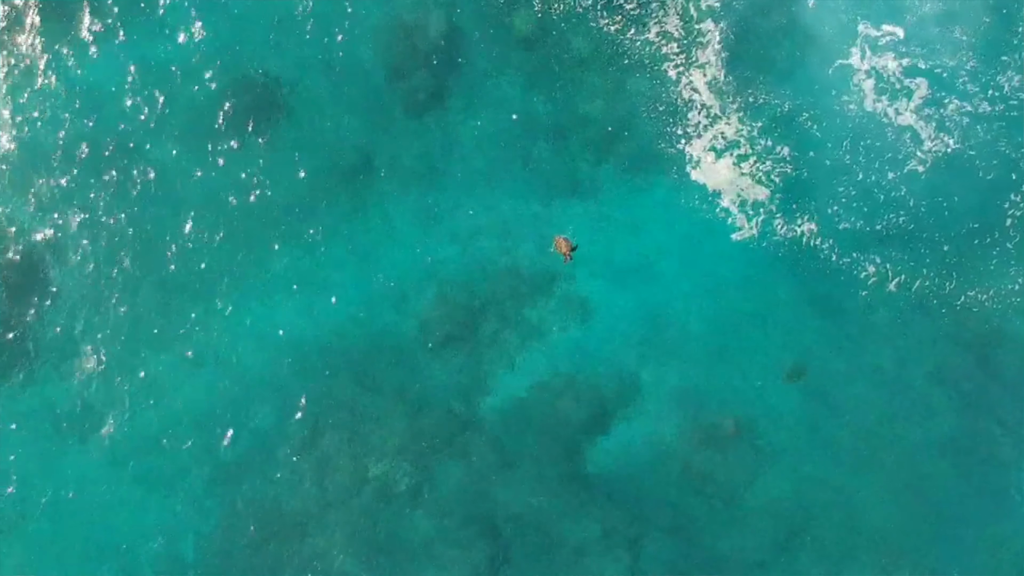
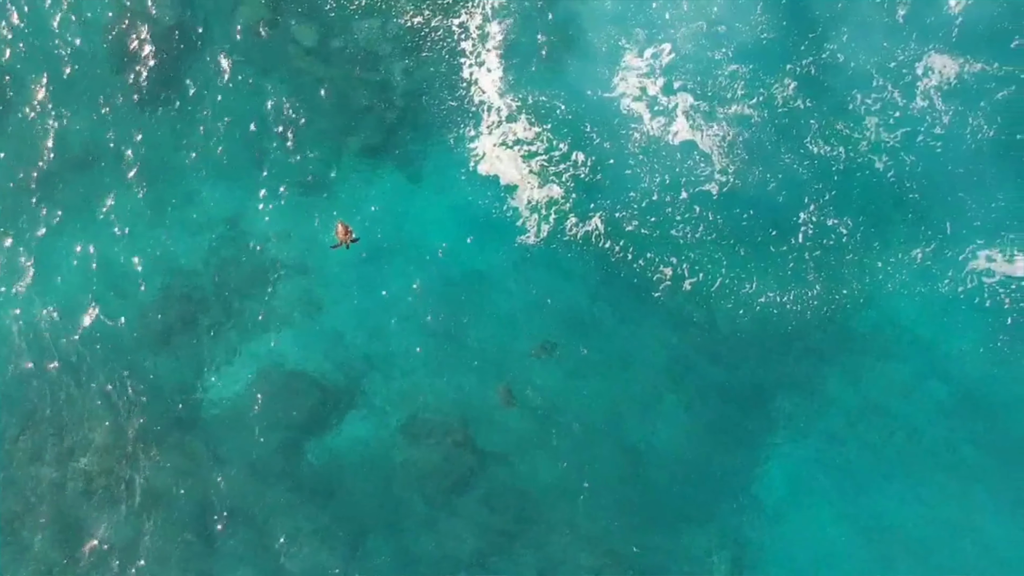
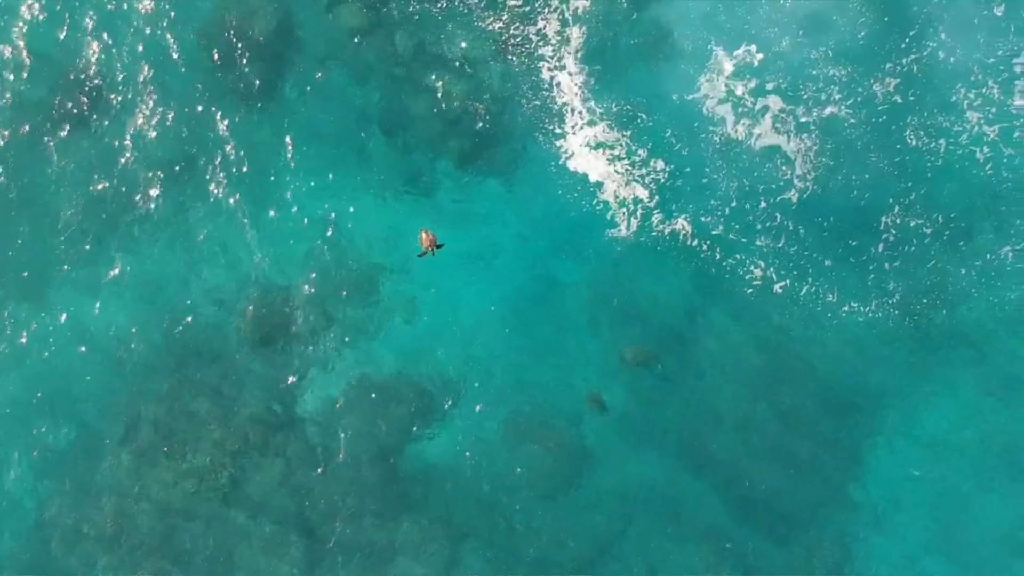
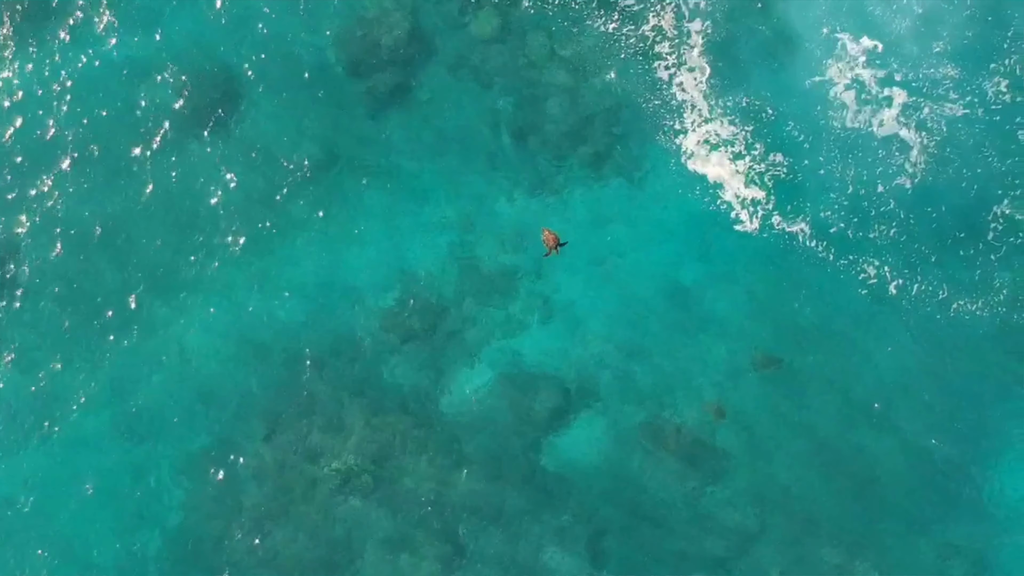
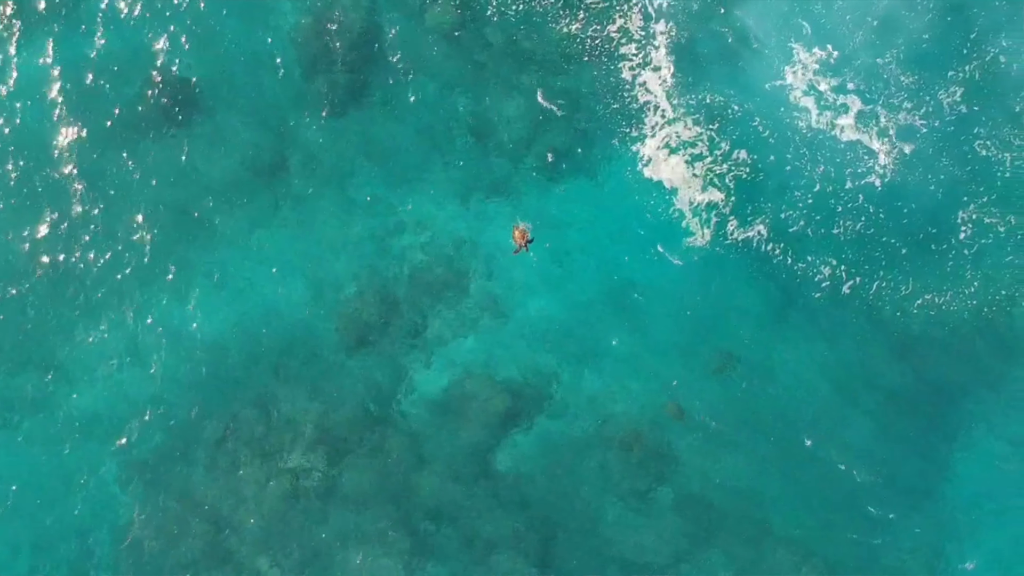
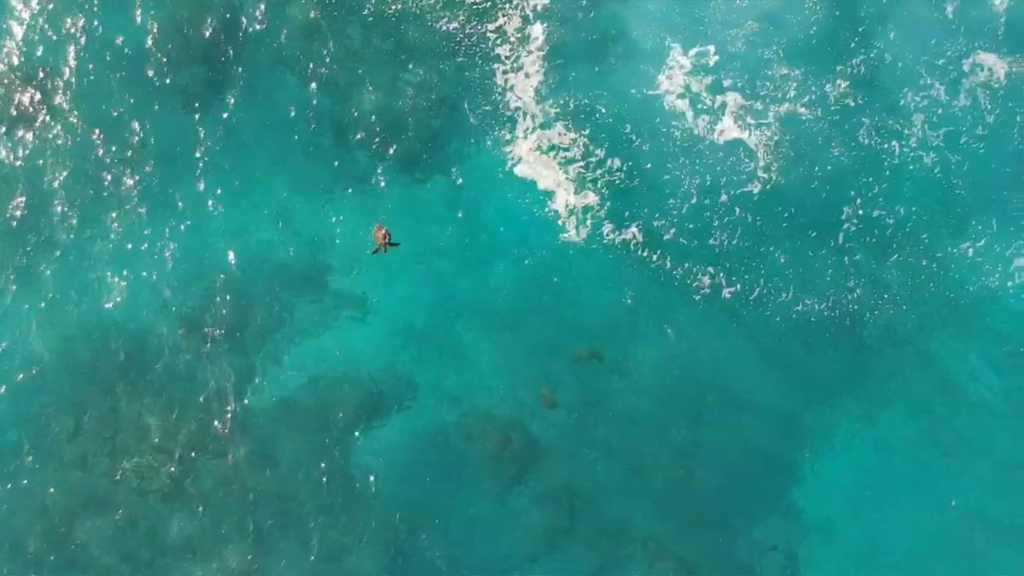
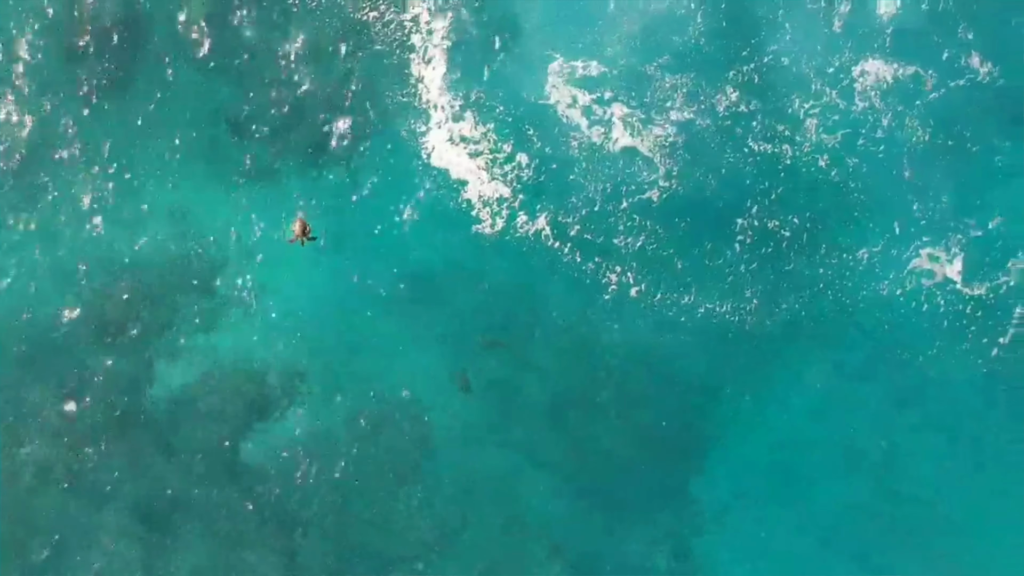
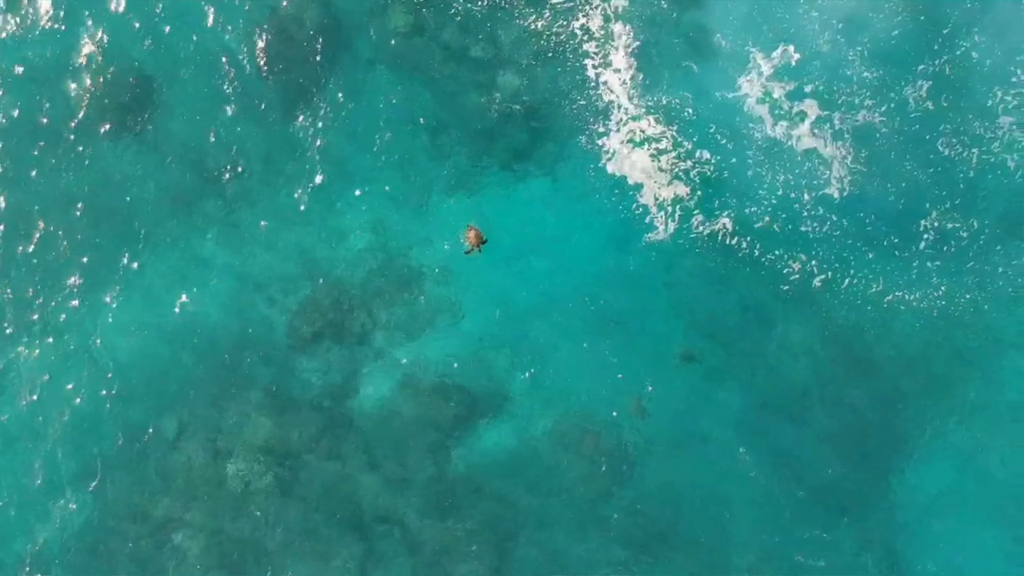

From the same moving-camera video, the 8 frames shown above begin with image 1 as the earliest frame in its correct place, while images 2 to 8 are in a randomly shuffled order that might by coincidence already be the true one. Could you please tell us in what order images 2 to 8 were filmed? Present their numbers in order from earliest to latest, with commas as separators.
4, 5, 8, 3, 6, 2, 7
